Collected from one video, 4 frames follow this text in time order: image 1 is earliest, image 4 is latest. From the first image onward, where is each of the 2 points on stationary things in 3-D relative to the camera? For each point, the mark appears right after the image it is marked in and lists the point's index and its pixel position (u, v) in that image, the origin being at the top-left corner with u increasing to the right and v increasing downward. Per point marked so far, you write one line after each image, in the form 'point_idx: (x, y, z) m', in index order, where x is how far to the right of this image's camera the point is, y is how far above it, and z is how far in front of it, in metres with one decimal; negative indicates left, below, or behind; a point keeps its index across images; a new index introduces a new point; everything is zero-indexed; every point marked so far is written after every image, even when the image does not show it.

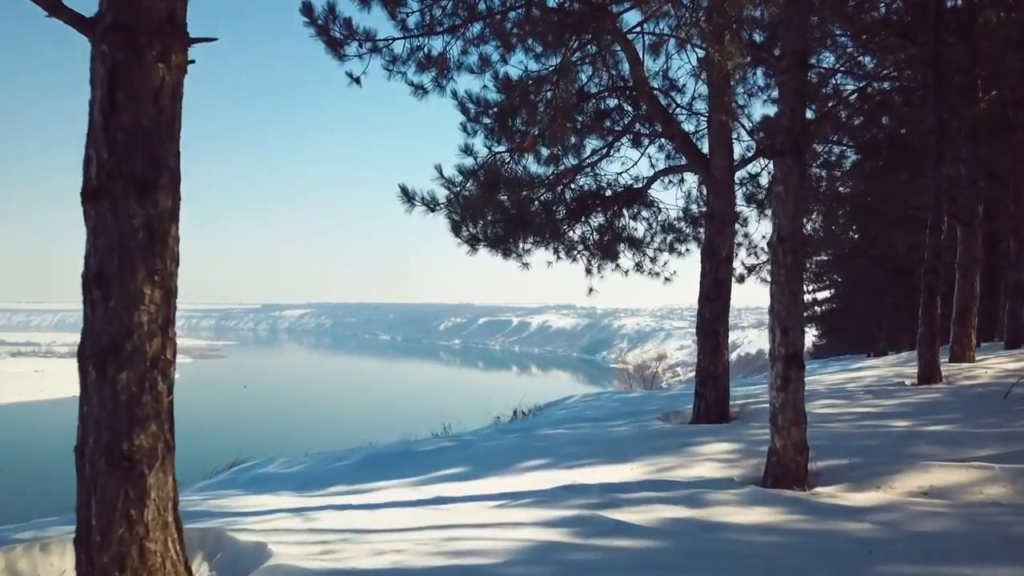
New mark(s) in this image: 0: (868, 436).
0: (+2.4, -1.0, +4.9) m
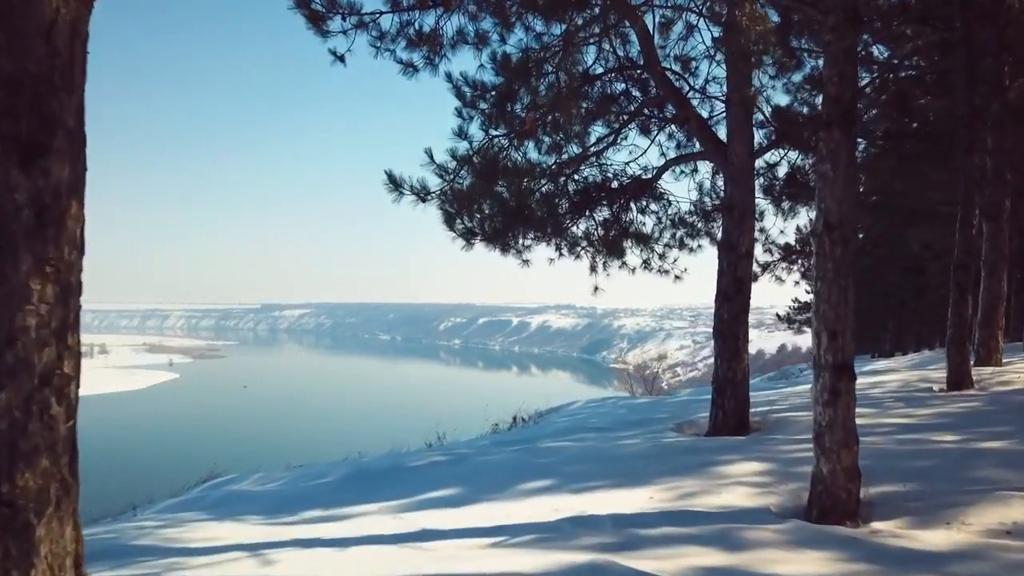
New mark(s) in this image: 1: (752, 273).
0: (+2.4, -1.0, +4.3) m
1: (+2.1, +0.1, +6.2) m
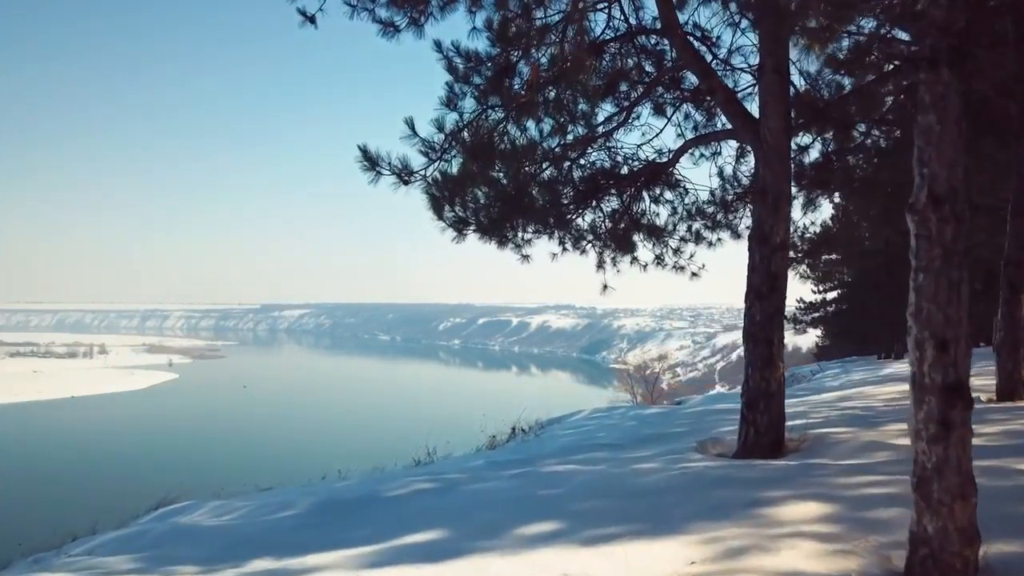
0: (+2.4, -1.0, +3.4) m
1: (+2.1, +0.2, +5.4) m
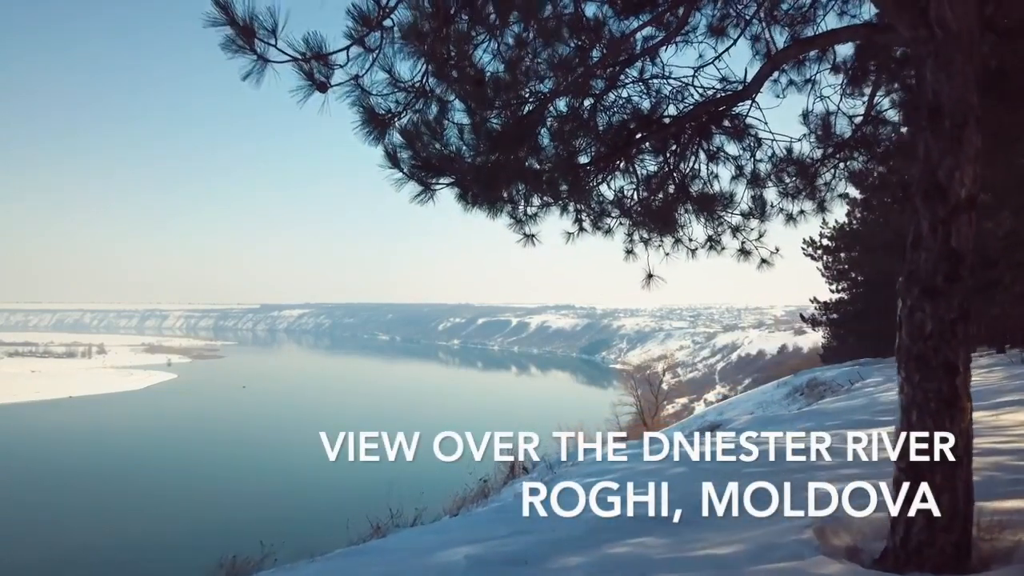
0: (+2.4, -0.9, +1.2) m
1: (+2.1, +0.2, +3.2) m
